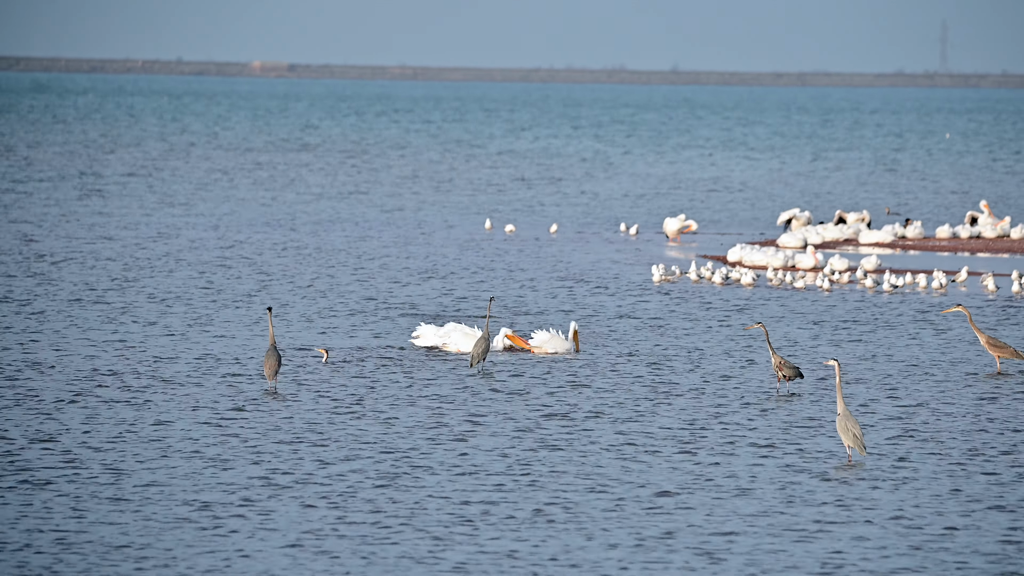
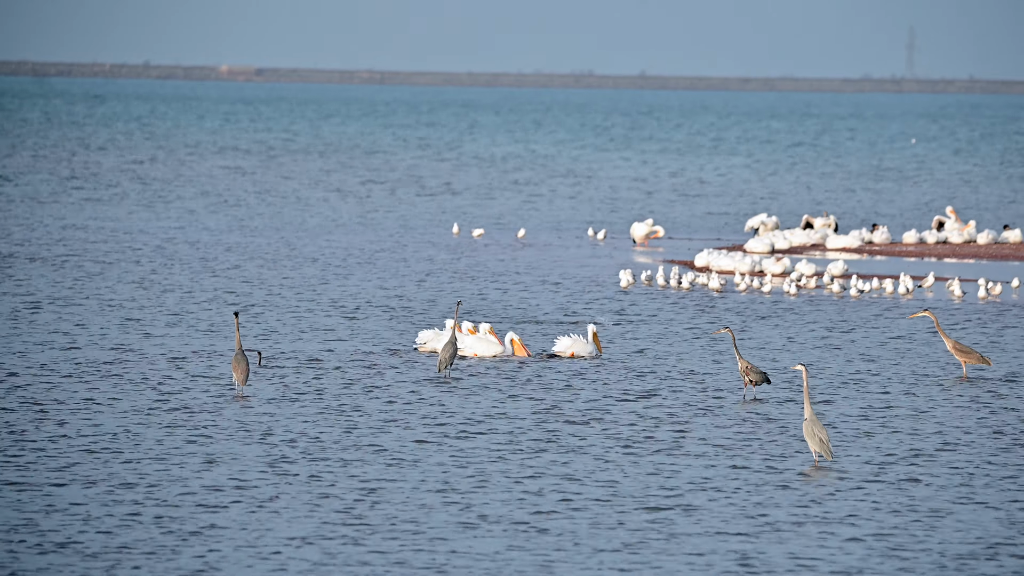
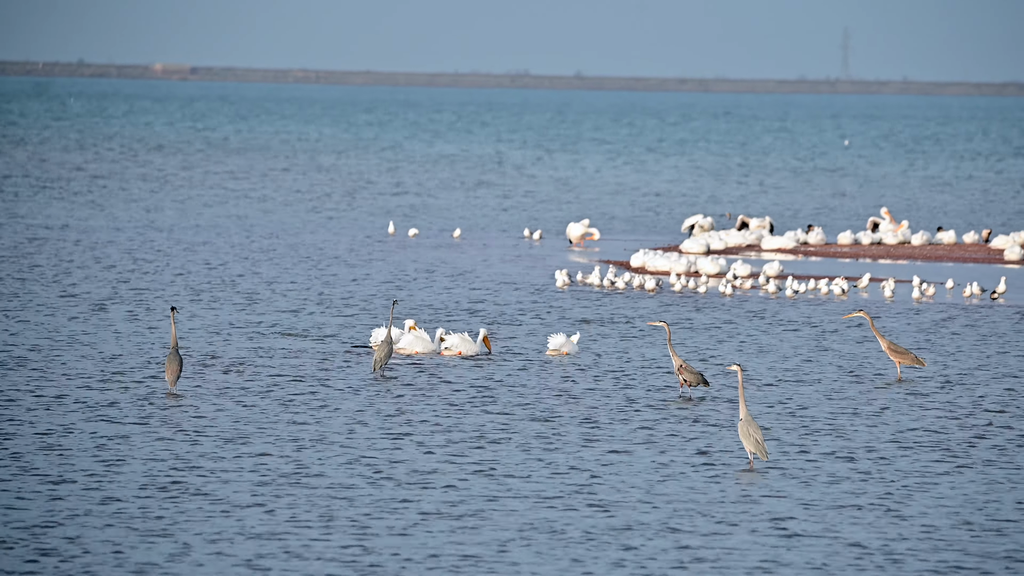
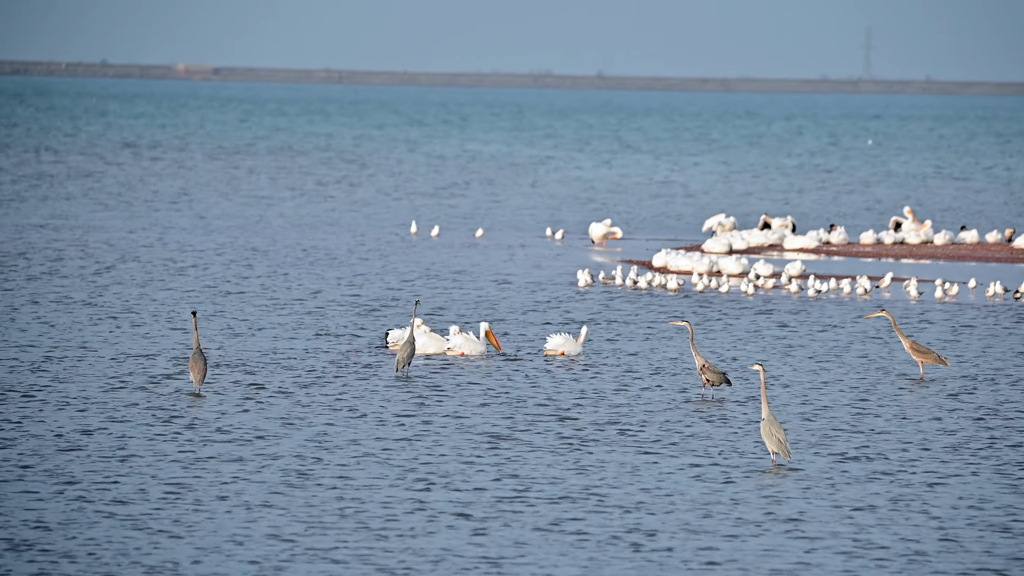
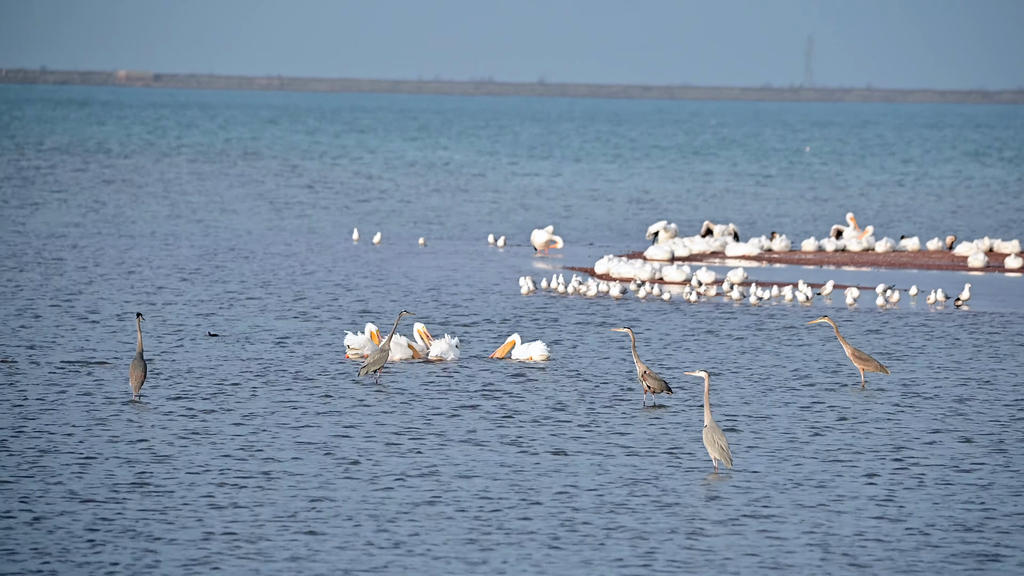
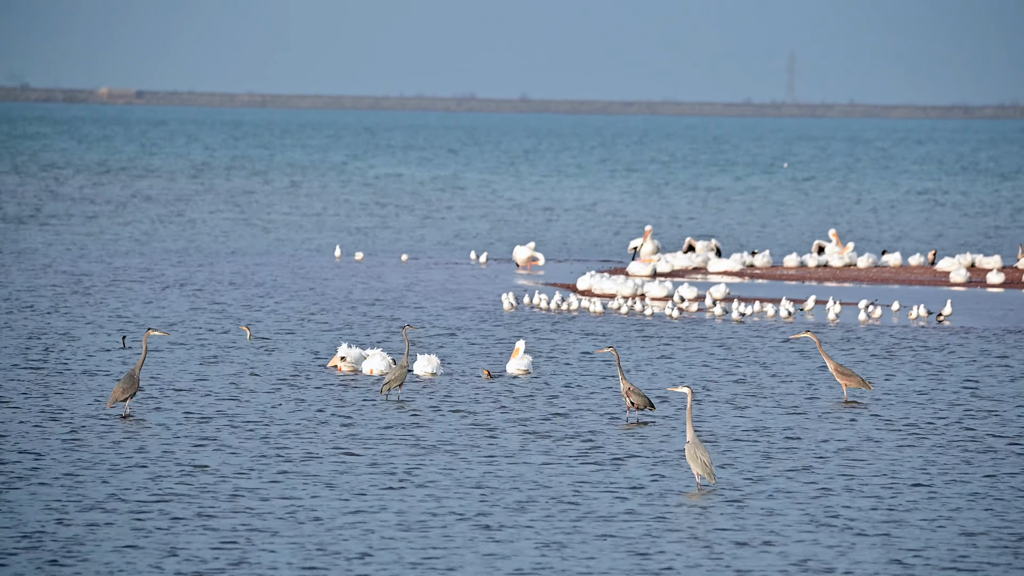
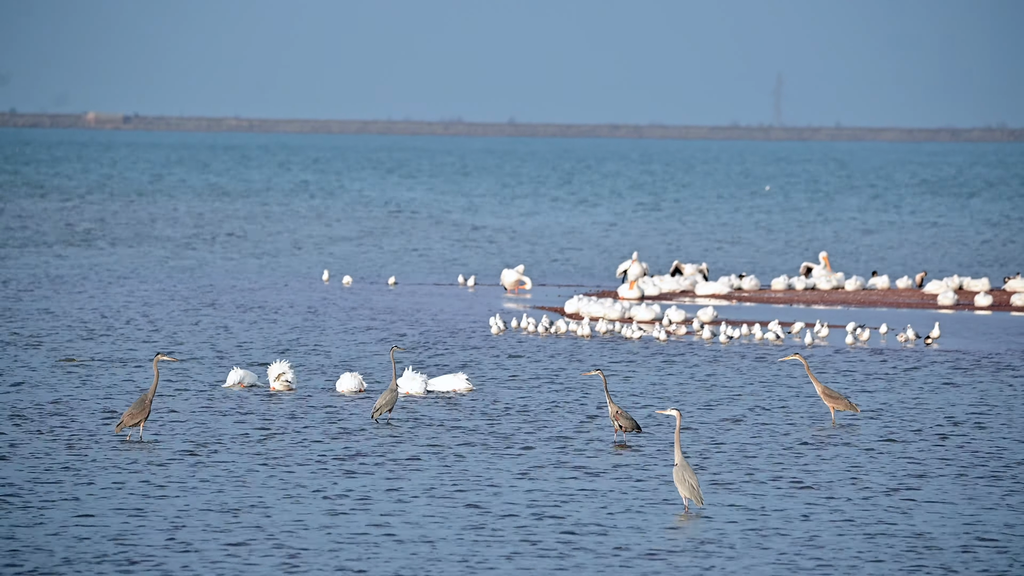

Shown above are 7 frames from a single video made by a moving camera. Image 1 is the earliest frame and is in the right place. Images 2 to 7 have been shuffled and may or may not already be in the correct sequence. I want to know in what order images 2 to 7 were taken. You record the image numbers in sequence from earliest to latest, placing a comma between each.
2, 4, 3, 5, 6, 7
